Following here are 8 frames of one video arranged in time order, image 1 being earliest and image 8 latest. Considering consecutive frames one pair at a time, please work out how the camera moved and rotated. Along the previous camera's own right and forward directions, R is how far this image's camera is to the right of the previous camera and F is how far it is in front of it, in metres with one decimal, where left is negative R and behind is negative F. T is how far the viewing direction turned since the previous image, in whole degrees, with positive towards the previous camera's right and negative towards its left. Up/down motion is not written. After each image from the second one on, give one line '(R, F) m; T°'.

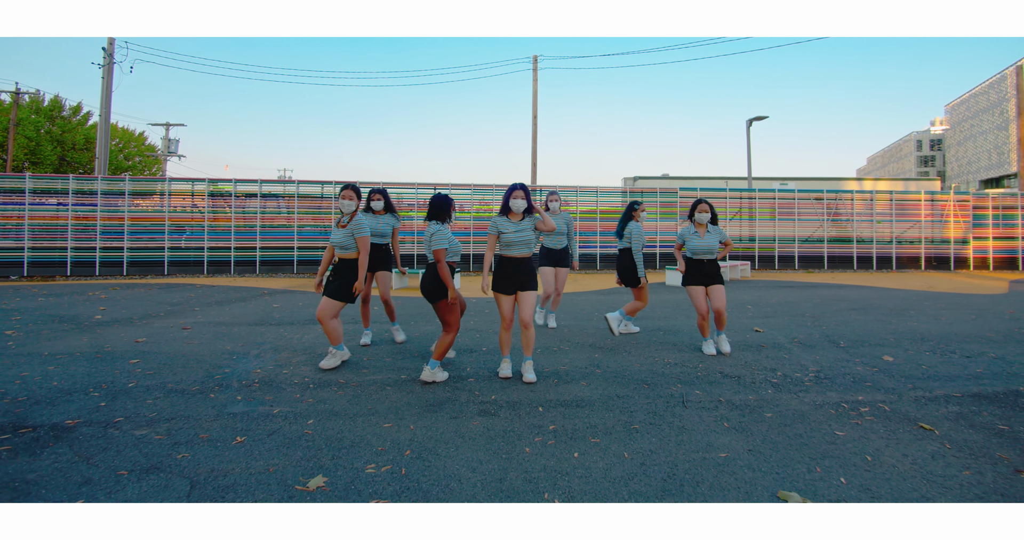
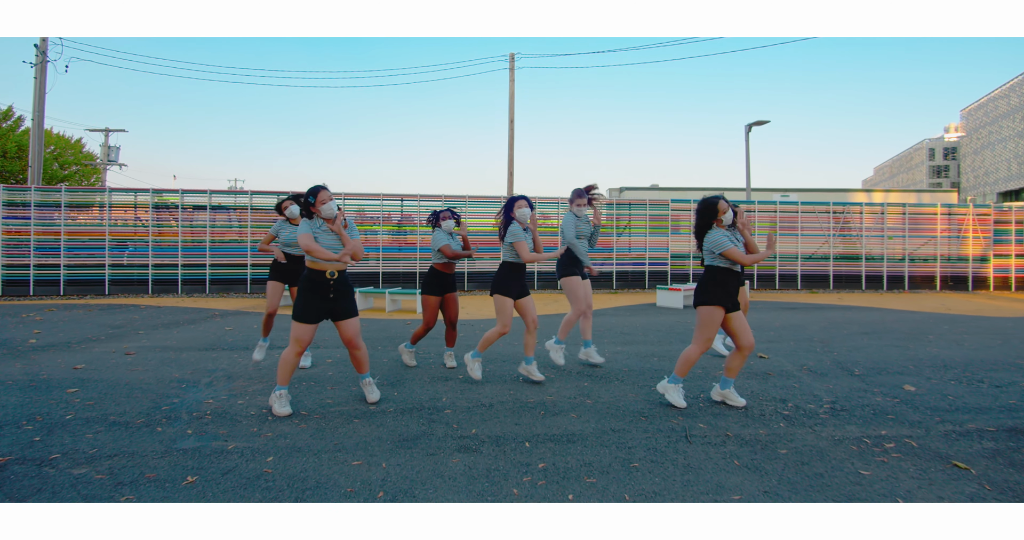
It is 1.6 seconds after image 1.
(+0.1, +0.3) m; 0°
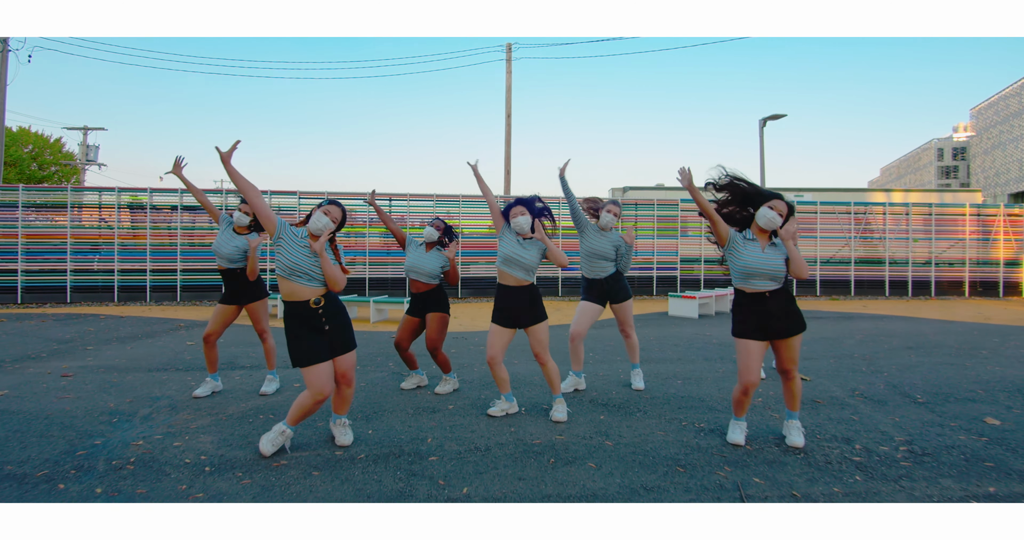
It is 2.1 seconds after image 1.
(0.0, +0.8) m; 0°
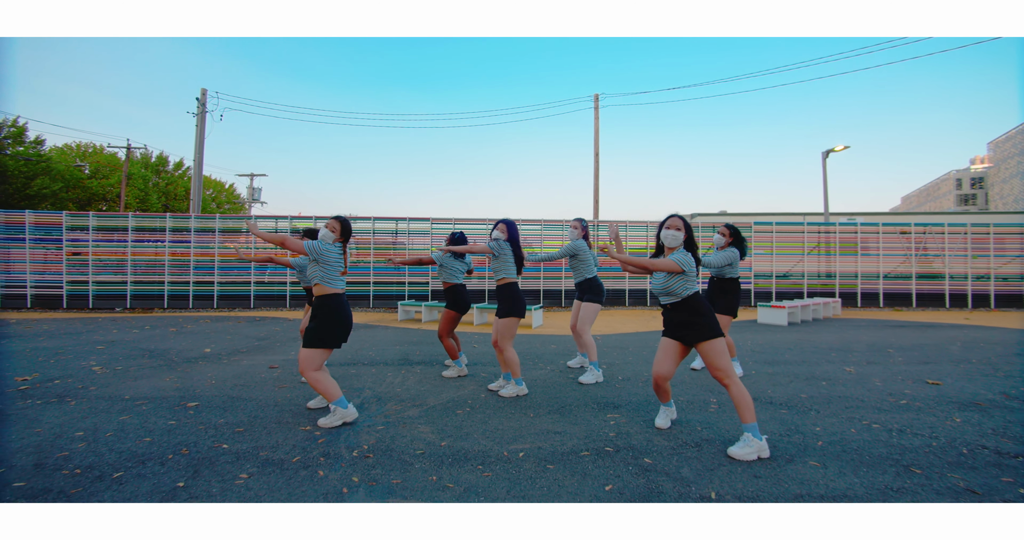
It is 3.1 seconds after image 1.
(-1.3, 0.0) m; -2°
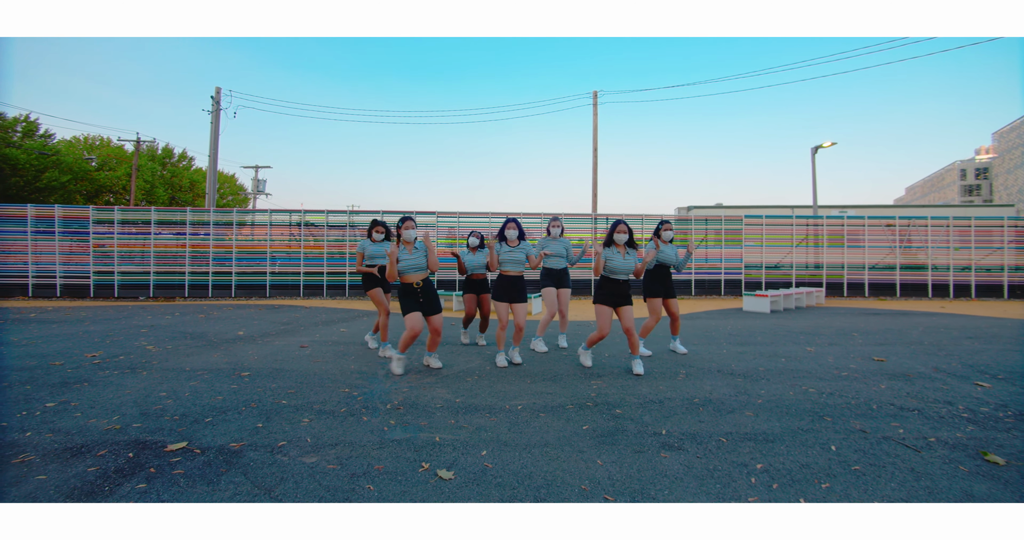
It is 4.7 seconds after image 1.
(0.0, -0.8) m; 0°
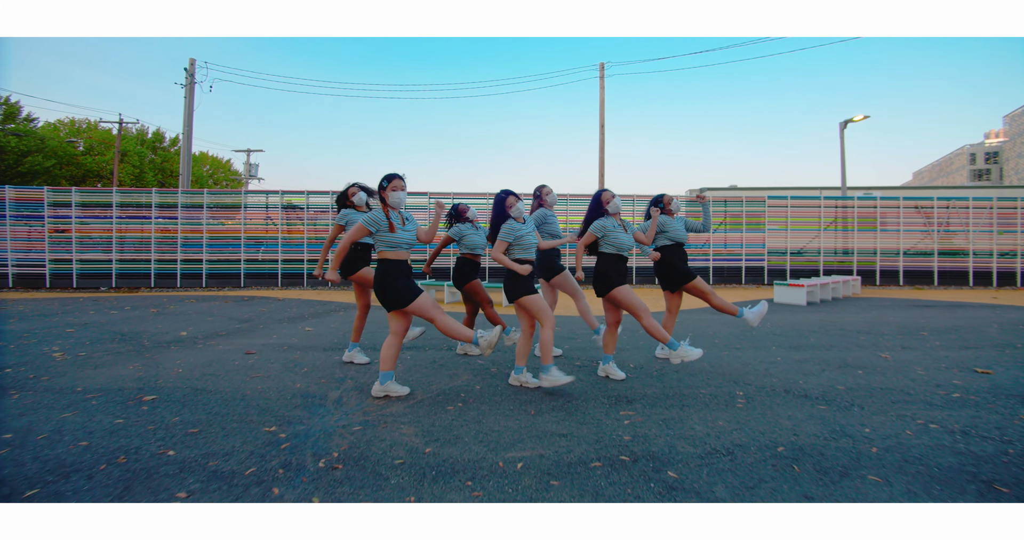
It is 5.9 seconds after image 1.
(0.0, +1.4) m; 0°
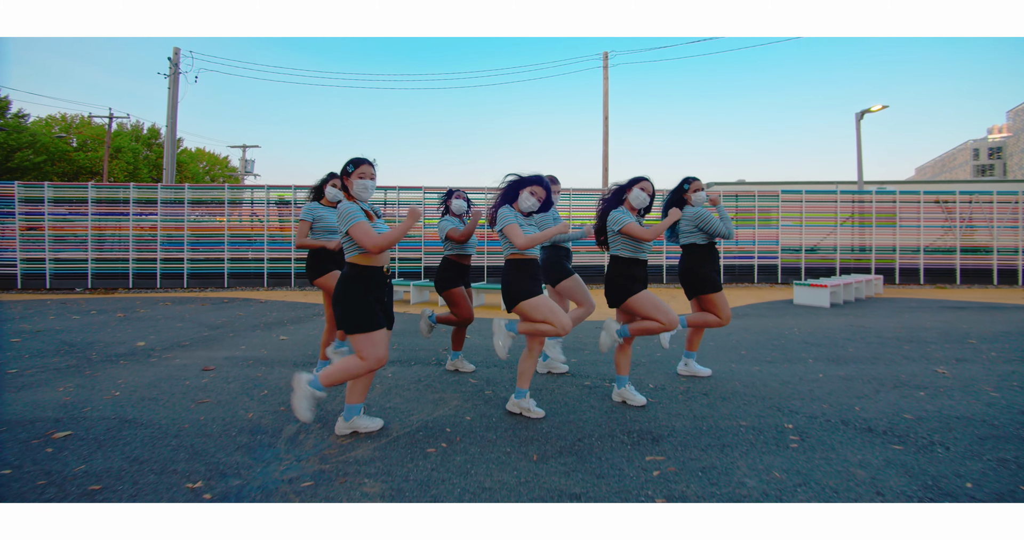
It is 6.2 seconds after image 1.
(0.0, +0.7) m; 0°
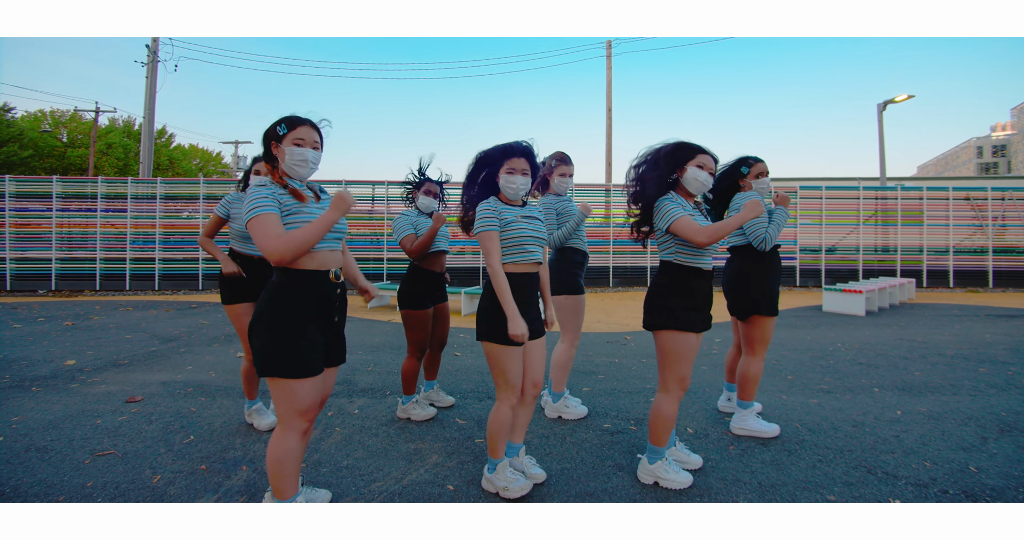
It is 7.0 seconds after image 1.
(0.0, +0.9) m; 0°
